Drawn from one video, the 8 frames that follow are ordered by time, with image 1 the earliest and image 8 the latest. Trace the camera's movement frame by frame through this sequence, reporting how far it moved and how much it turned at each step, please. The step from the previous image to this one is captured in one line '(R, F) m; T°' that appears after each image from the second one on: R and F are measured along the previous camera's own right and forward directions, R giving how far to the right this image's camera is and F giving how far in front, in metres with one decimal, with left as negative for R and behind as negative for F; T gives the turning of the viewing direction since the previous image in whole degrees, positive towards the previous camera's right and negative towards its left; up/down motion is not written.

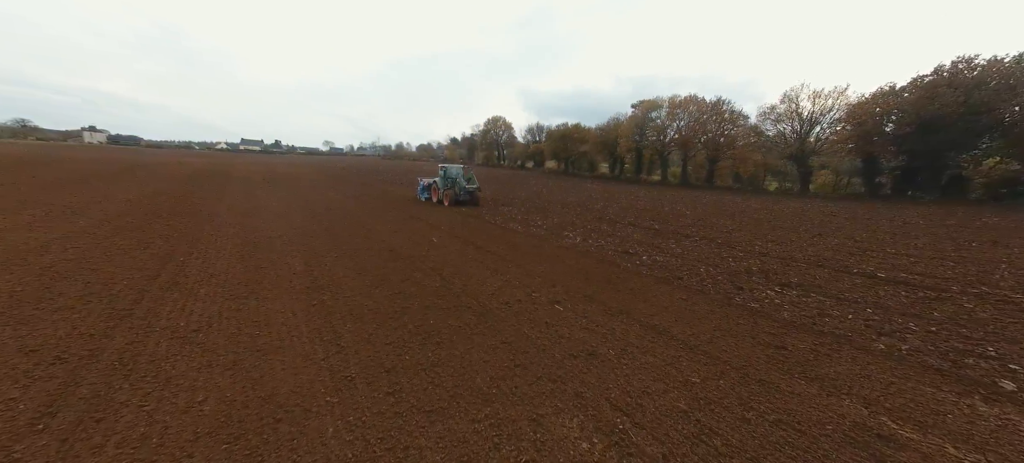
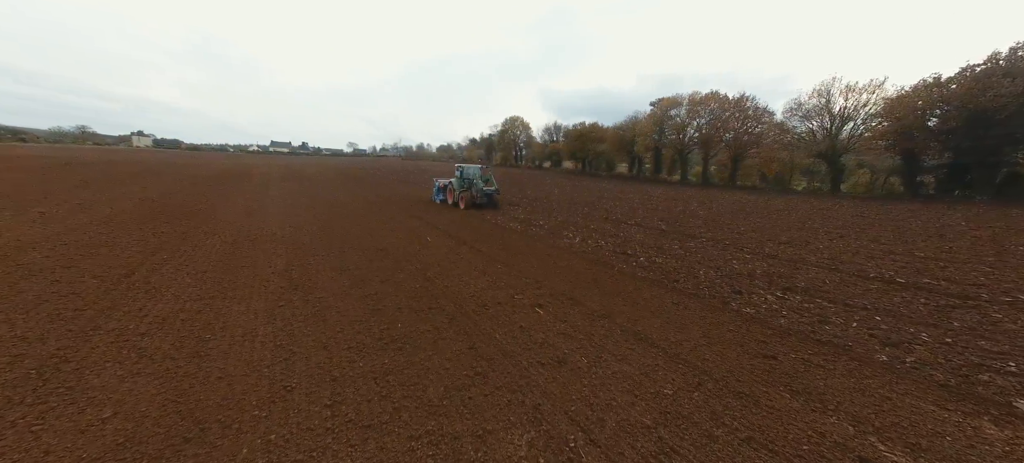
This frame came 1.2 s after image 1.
(+0.4, +0.2) m; -2°
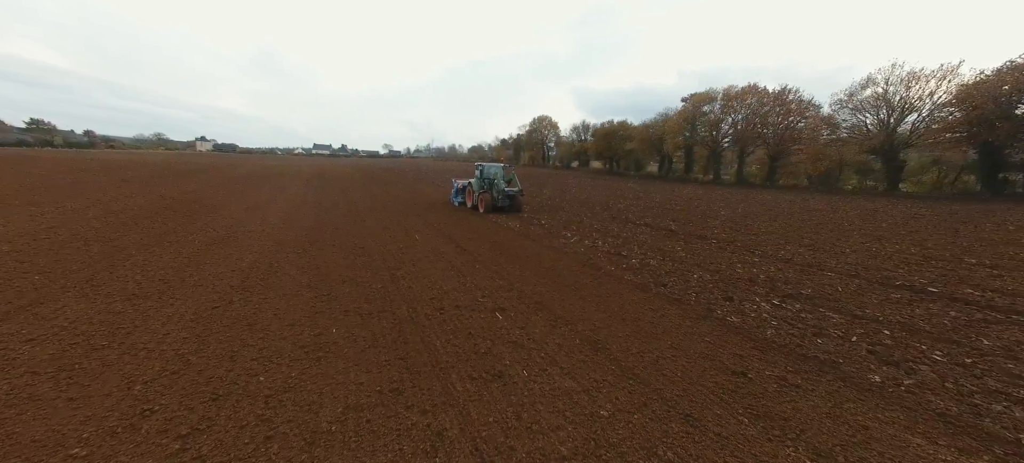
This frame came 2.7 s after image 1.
(+0.8, +0.3) m; -3°
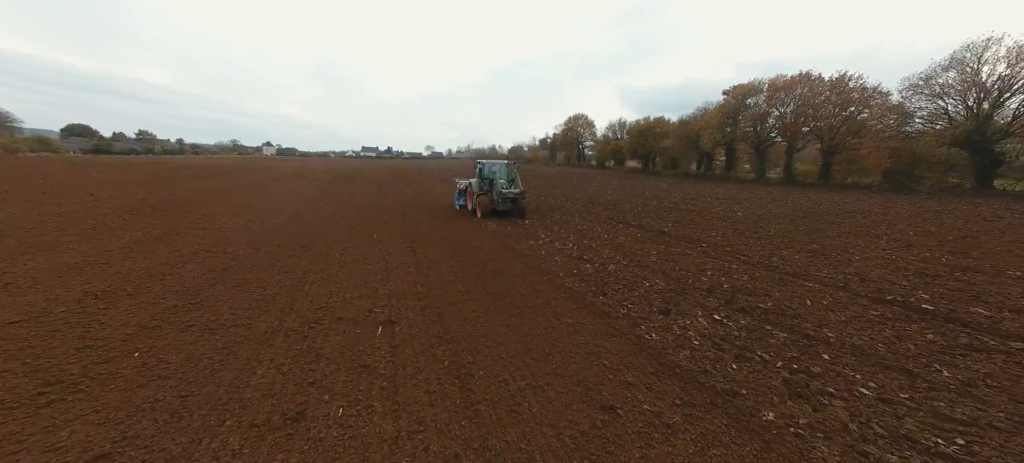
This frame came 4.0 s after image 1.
(+1.5, +0.5) m; -3°
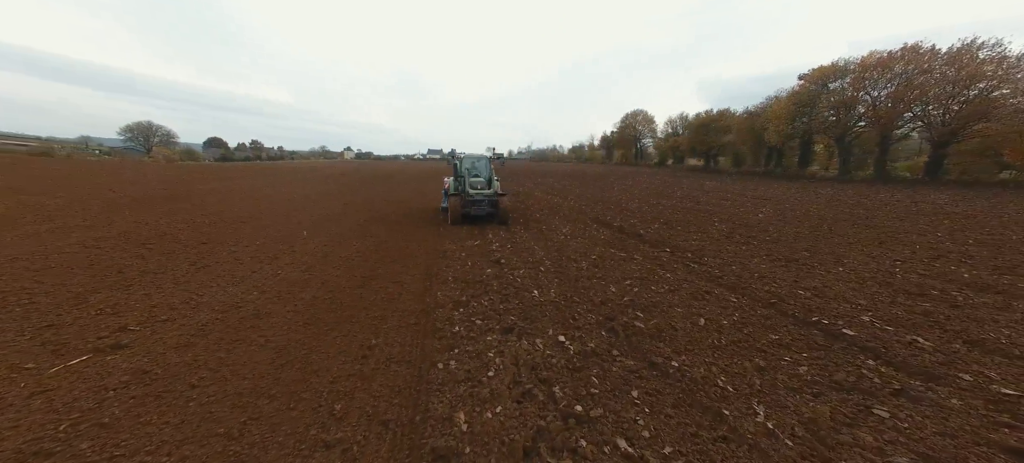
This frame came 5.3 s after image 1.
(+2.5, +0.7) m; -3°
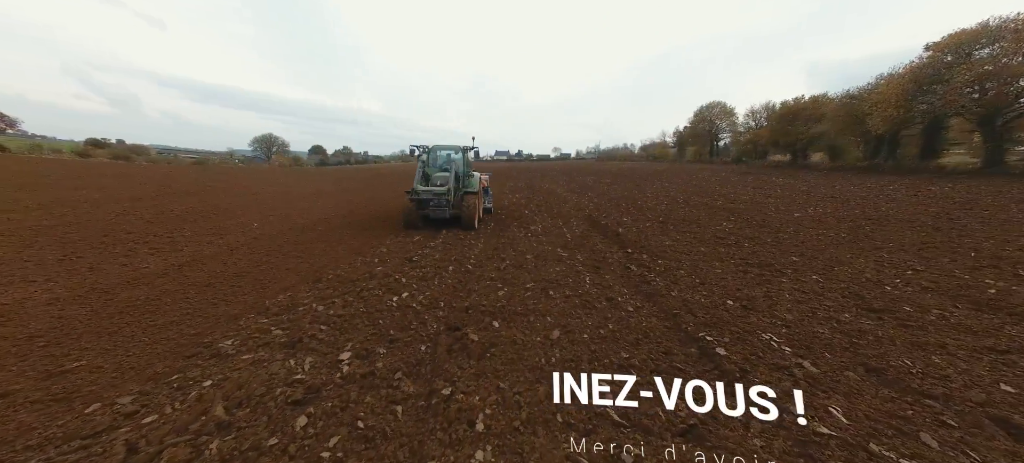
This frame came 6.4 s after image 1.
(+2.5, +0.8) m; -3°
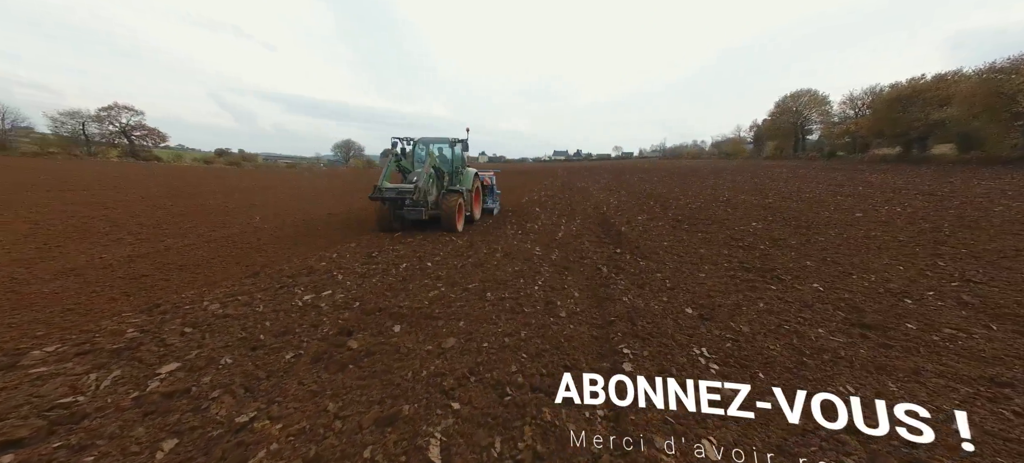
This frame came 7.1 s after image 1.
(+1.5, +0.6) m; -4°
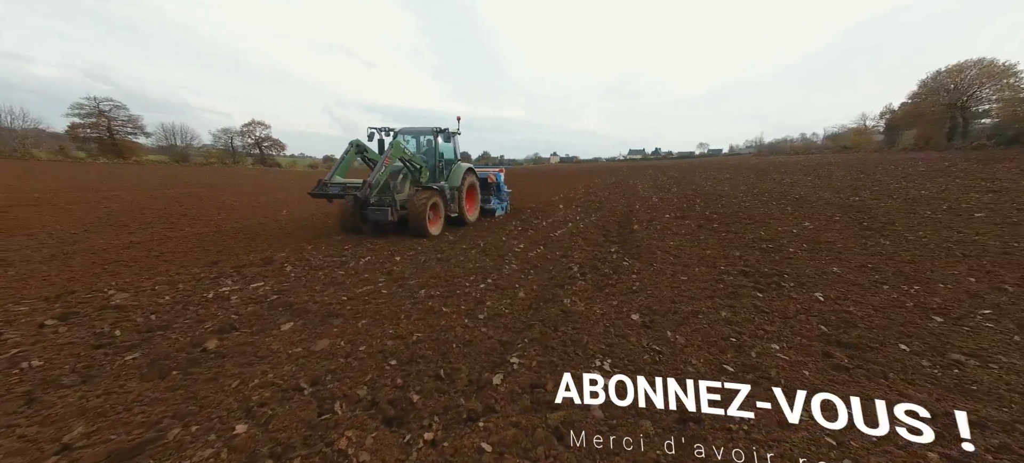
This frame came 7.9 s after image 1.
(+1.6, +0.6) m; -6°
